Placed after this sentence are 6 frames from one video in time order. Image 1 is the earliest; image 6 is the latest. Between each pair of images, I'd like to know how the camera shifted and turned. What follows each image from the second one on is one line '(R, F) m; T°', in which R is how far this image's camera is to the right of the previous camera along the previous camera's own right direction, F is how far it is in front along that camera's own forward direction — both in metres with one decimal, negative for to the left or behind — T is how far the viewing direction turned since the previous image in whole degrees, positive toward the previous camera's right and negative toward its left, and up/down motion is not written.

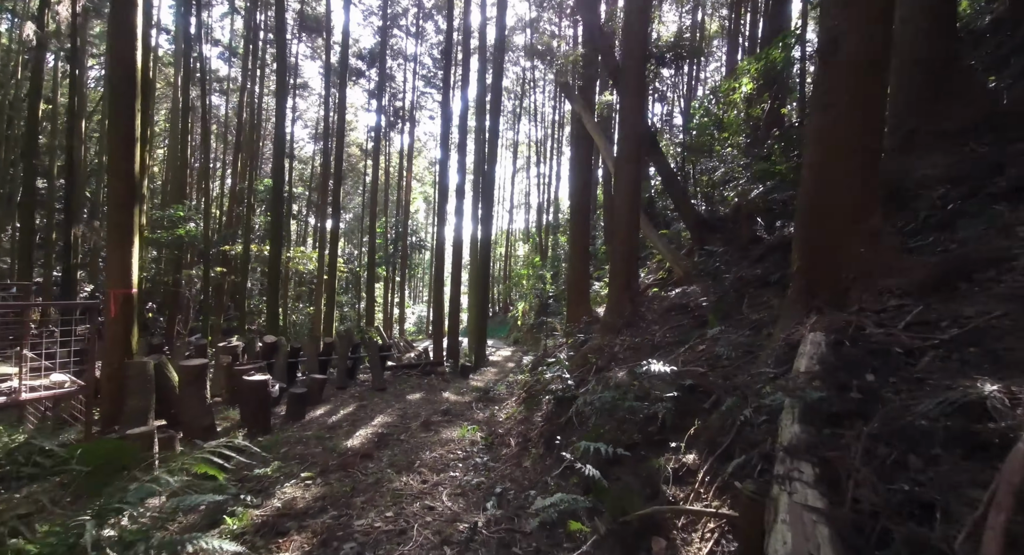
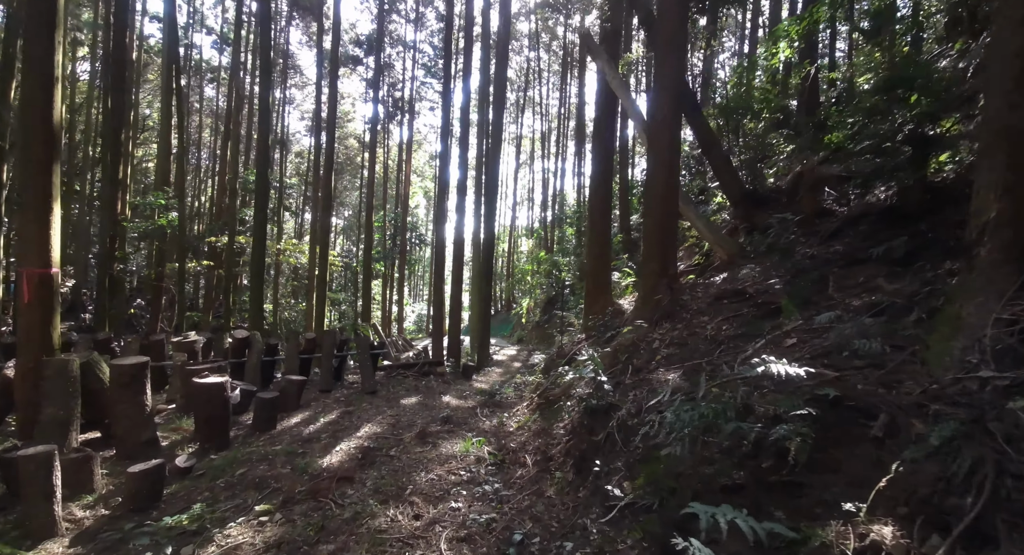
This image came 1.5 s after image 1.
(-0.2, +1.2) m; 0°
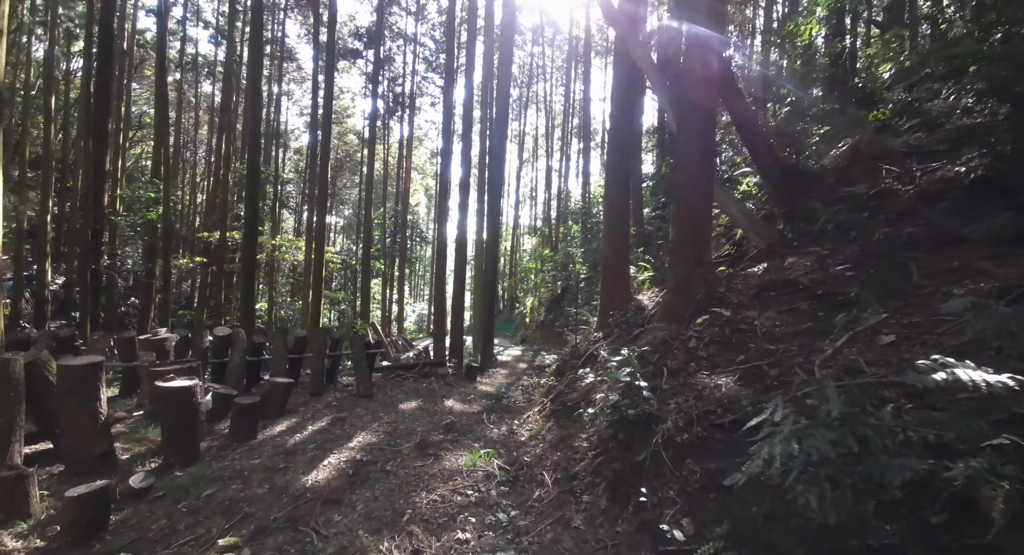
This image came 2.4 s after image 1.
(-0.1, +0.7) m; 0°
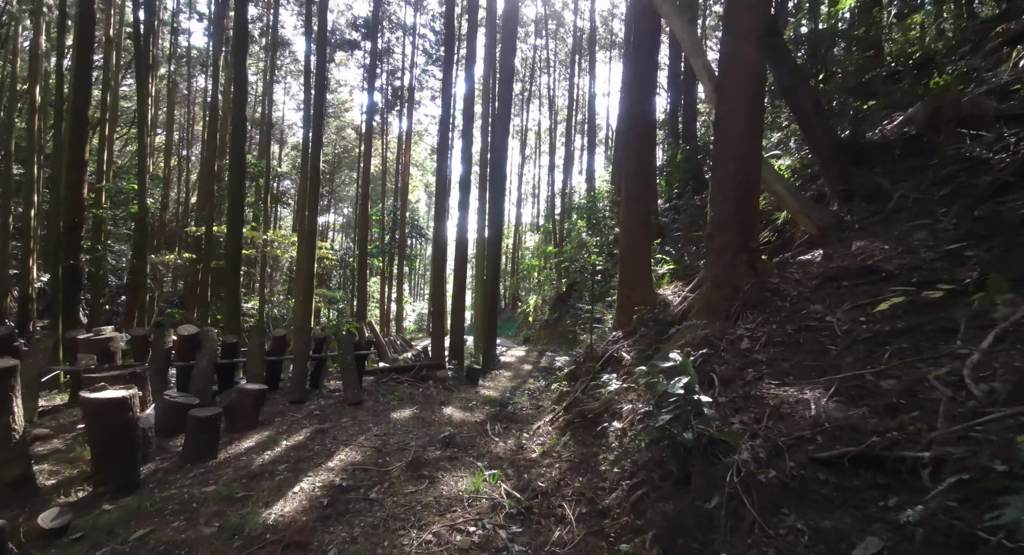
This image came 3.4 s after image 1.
(-0.1, +0.9) m; 0°
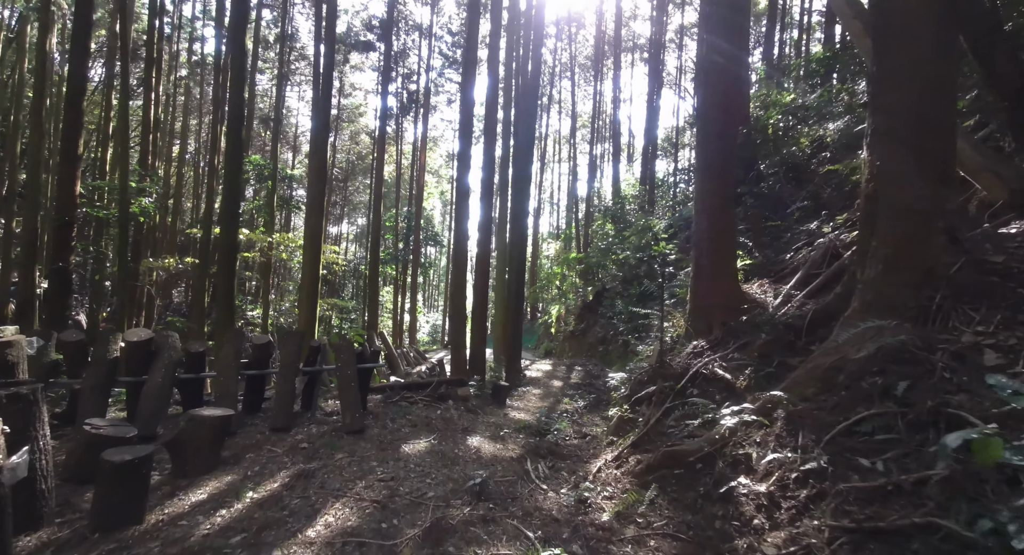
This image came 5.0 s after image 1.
(-0.3, +1.5) m; -1°
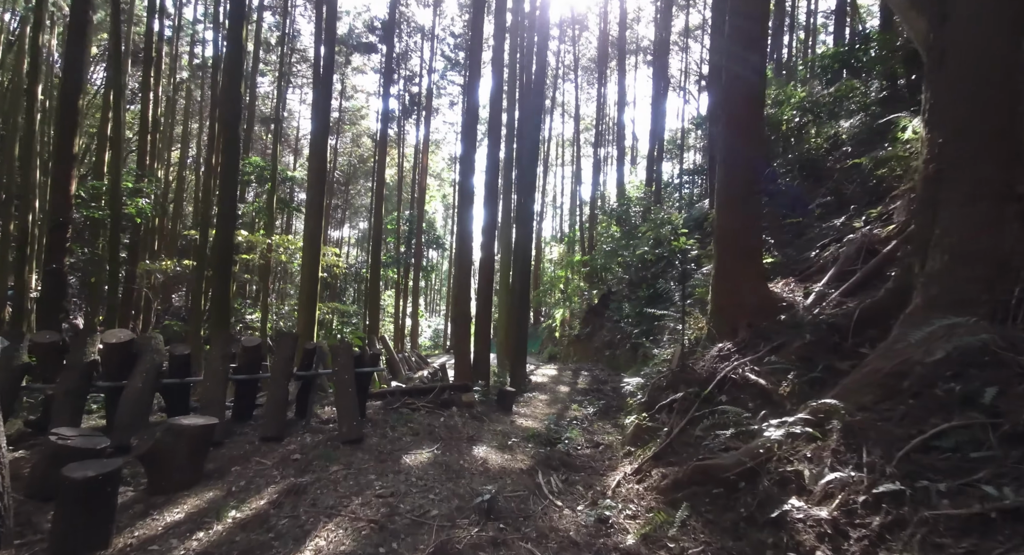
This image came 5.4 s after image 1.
(-0.1, +0.4) m; 0°
